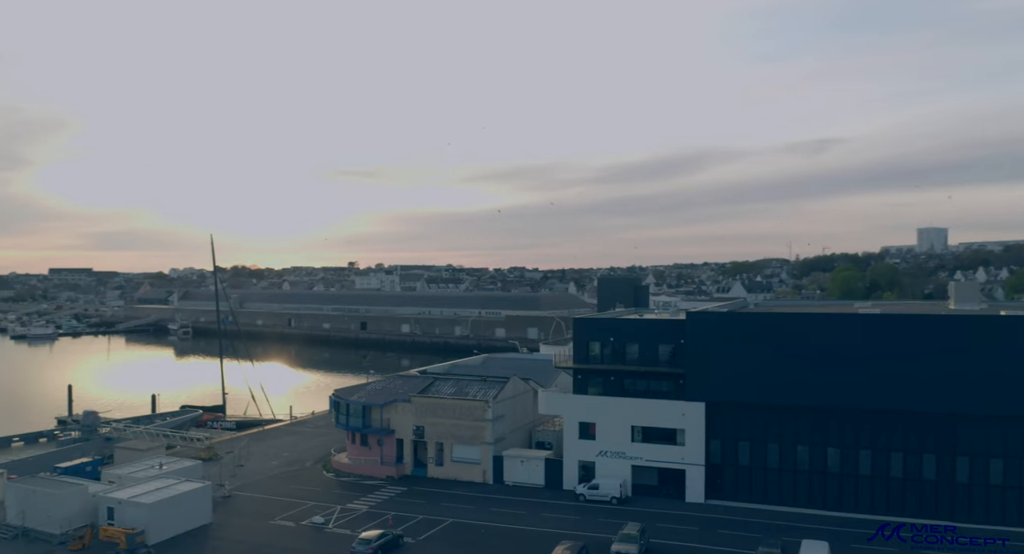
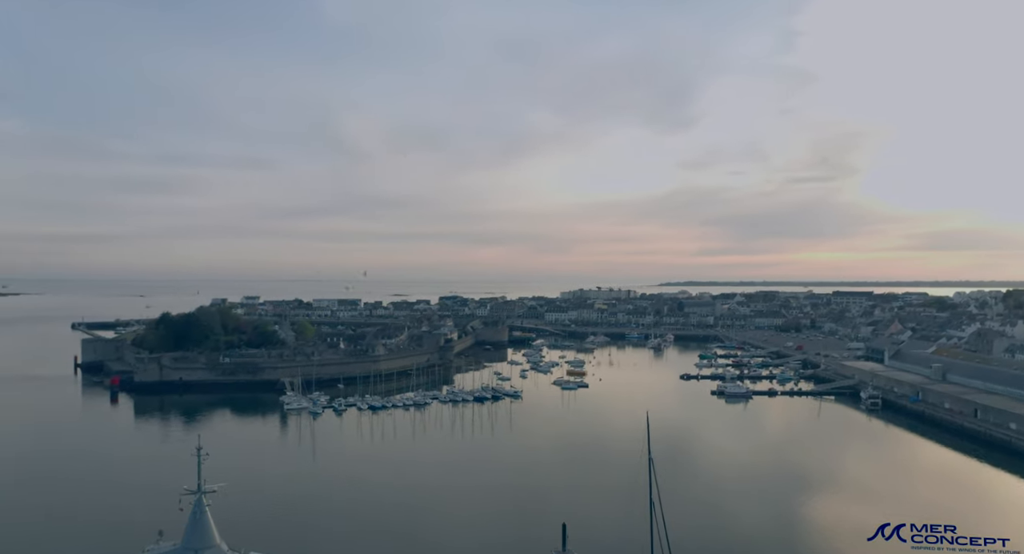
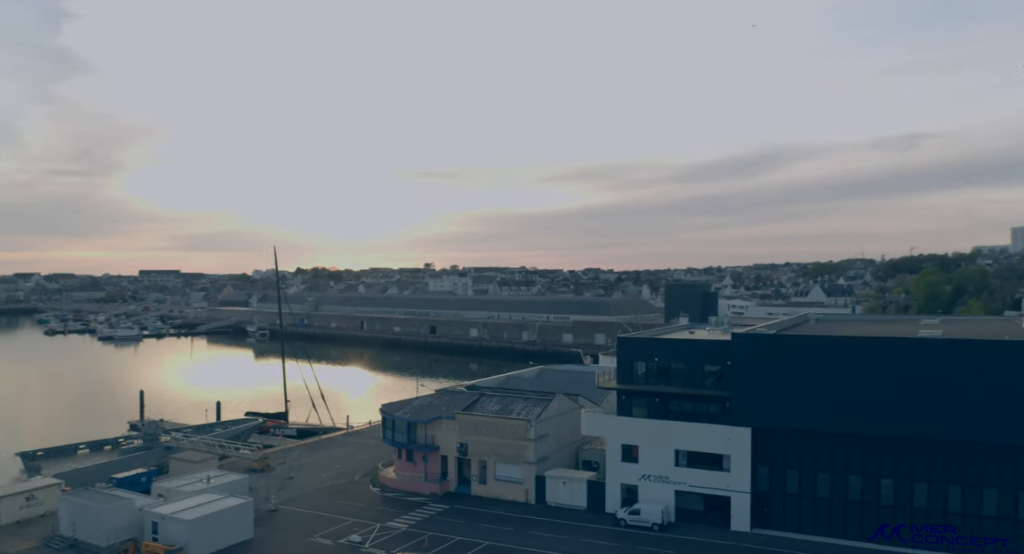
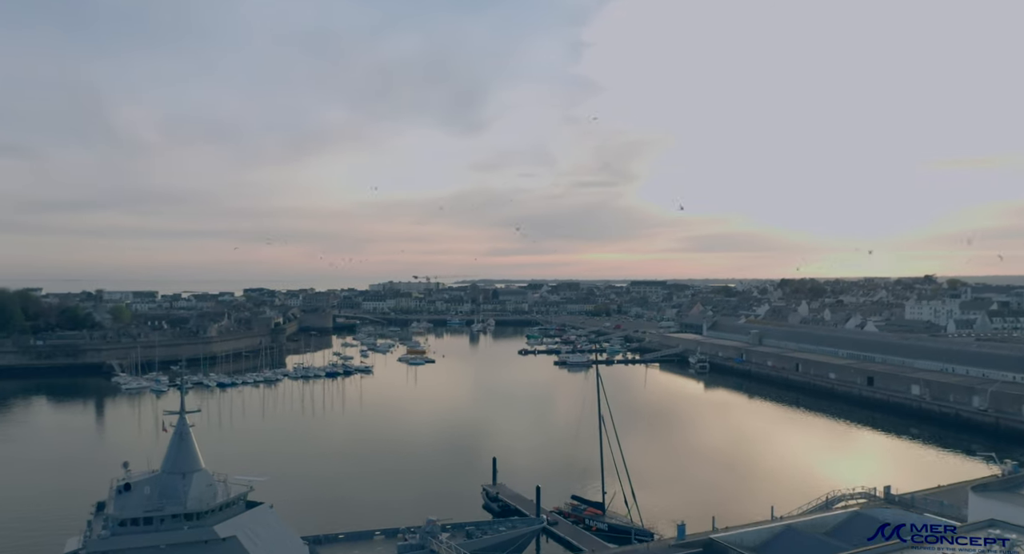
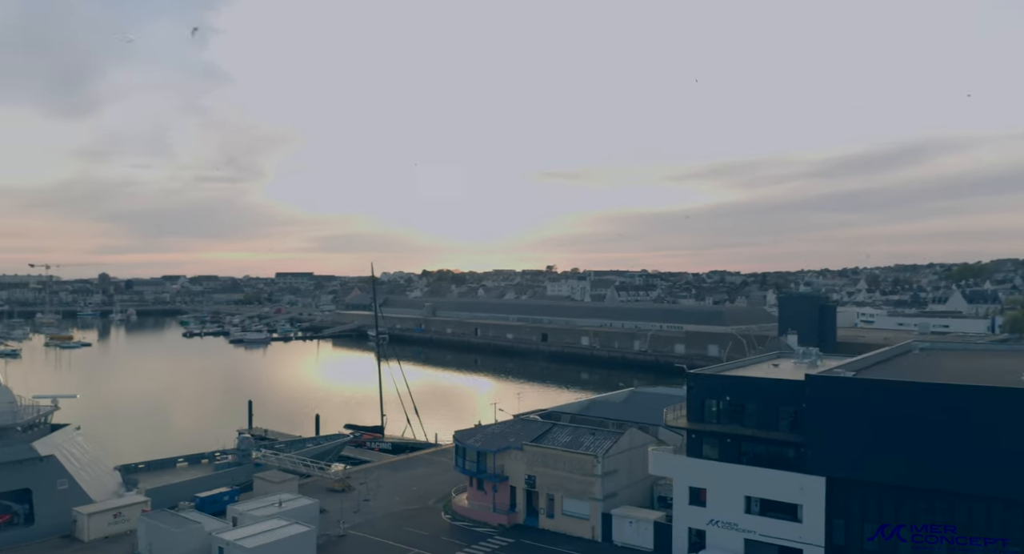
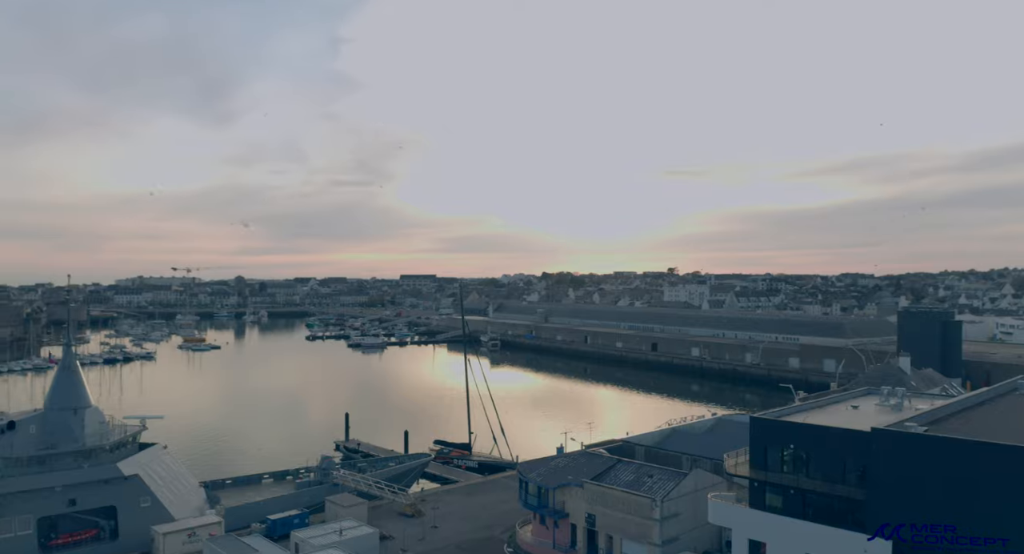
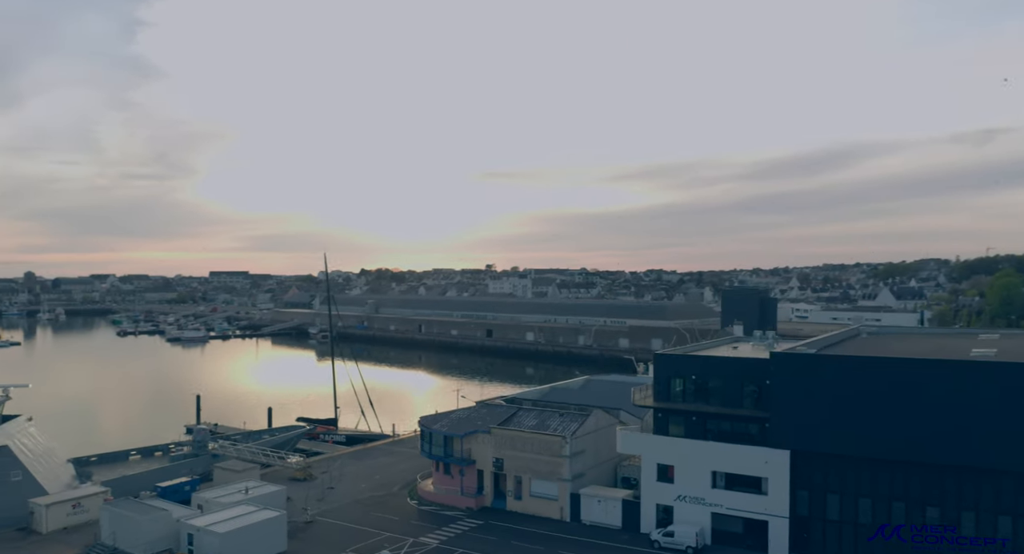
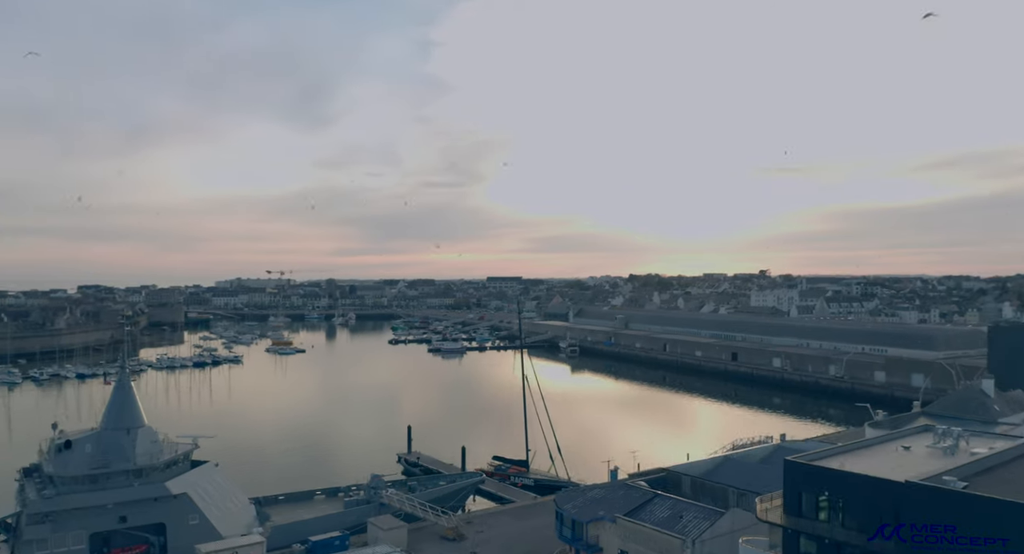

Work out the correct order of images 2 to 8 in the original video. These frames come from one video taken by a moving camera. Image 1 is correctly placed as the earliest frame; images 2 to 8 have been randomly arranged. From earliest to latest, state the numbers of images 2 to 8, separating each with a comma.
3, 7, 5, 6, 8, 4, 2
